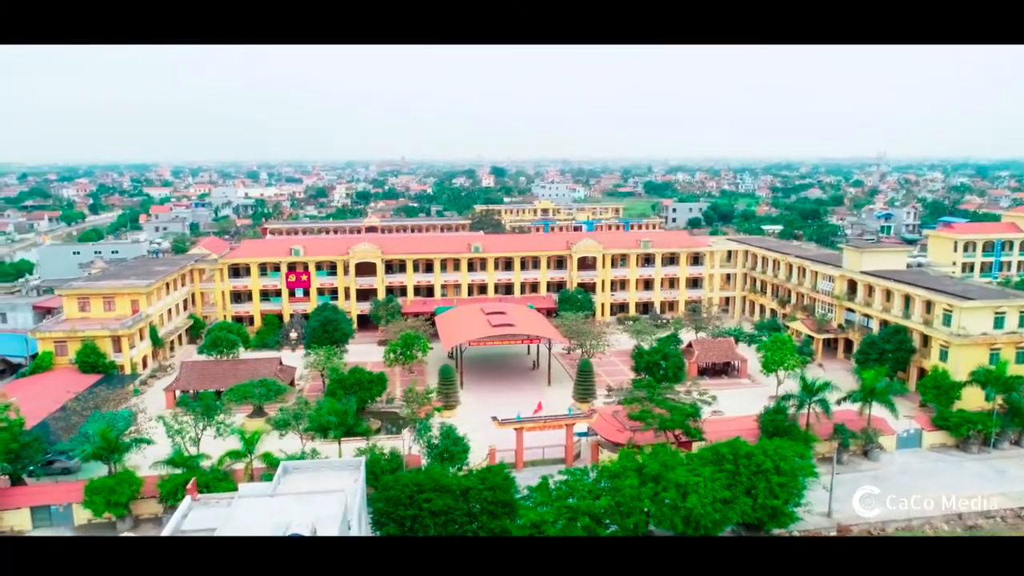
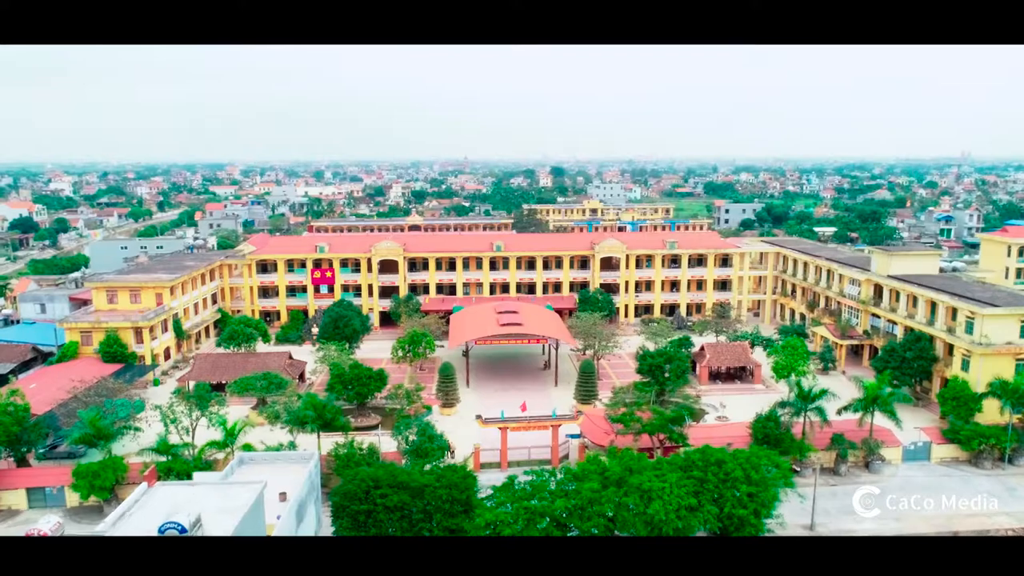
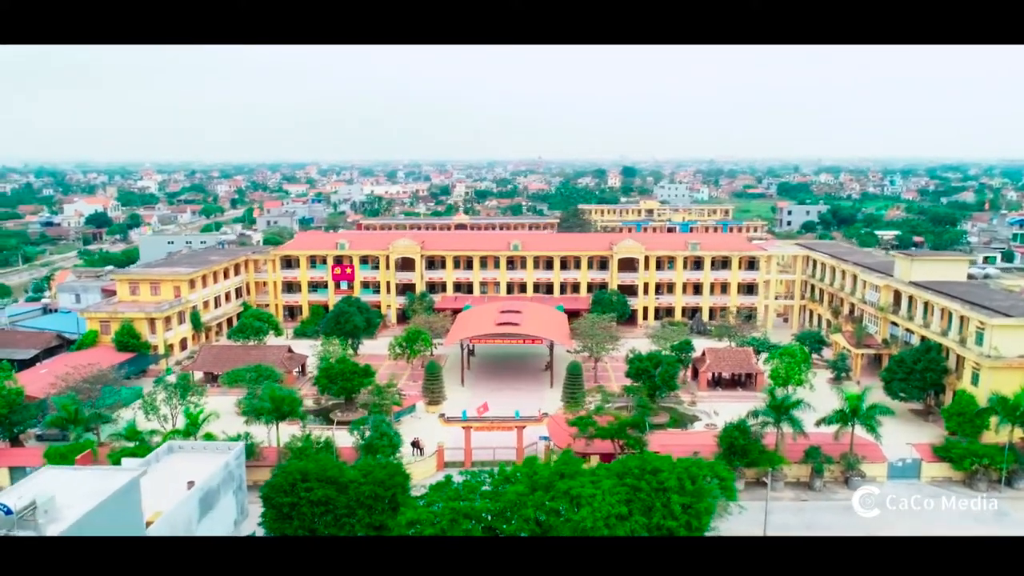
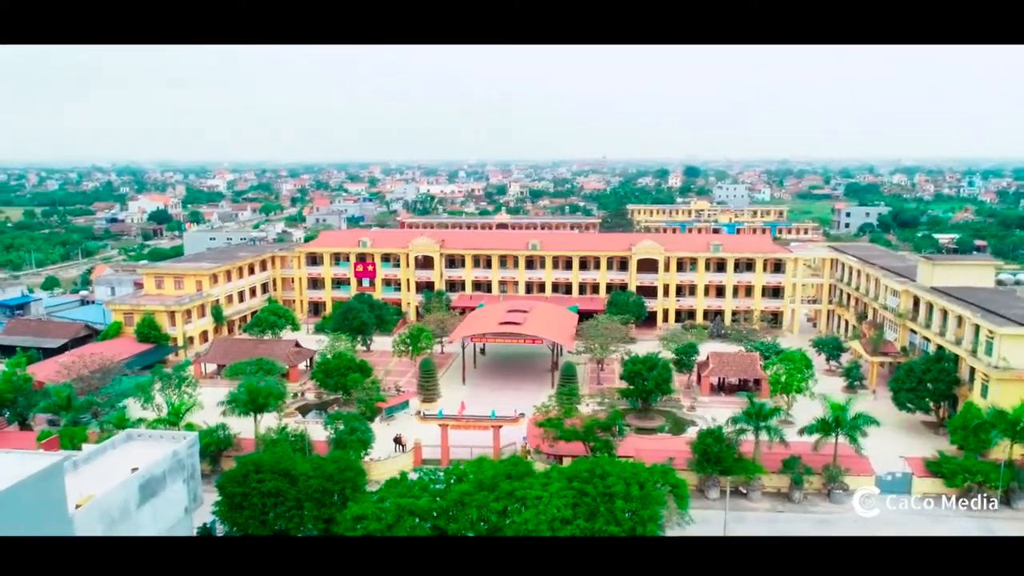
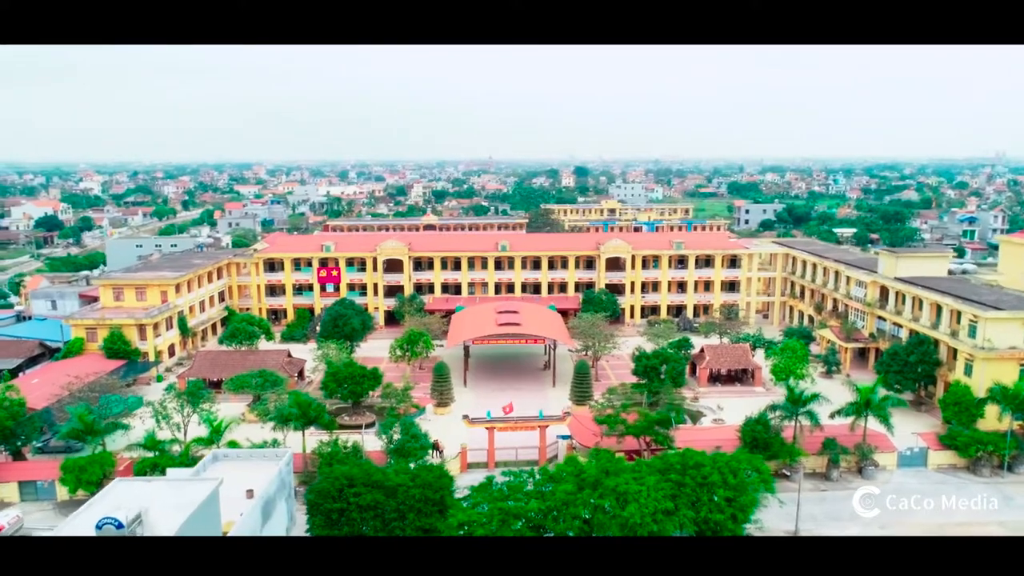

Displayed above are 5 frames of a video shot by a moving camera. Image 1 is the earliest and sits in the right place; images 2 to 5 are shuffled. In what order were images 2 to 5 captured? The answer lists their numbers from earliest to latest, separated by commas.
2, 5, 3, 4
